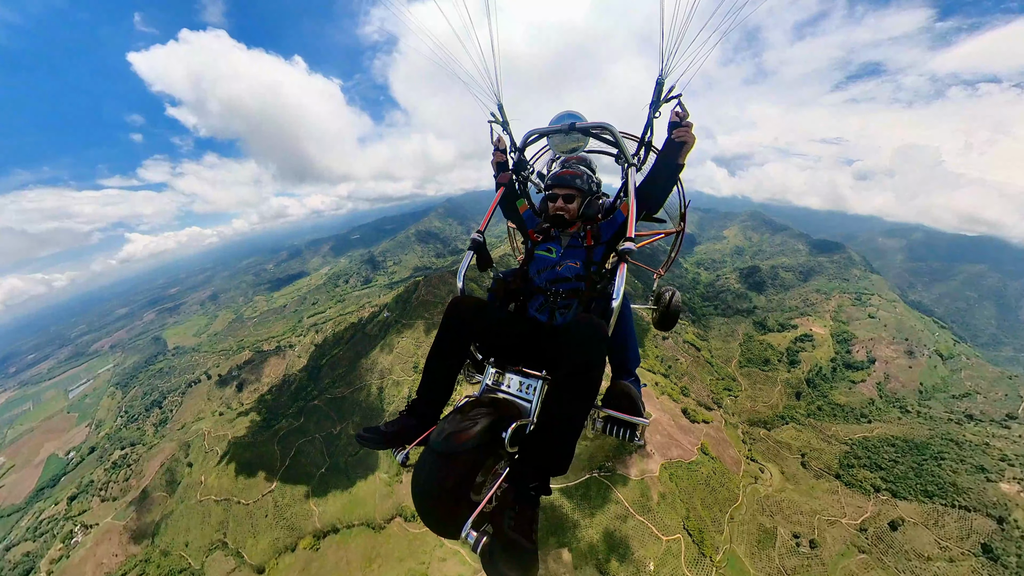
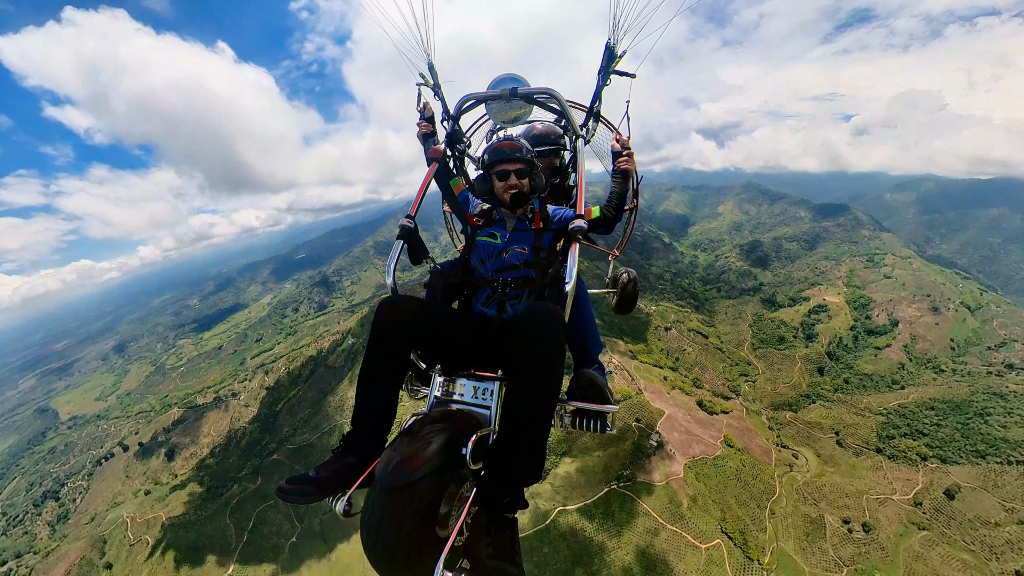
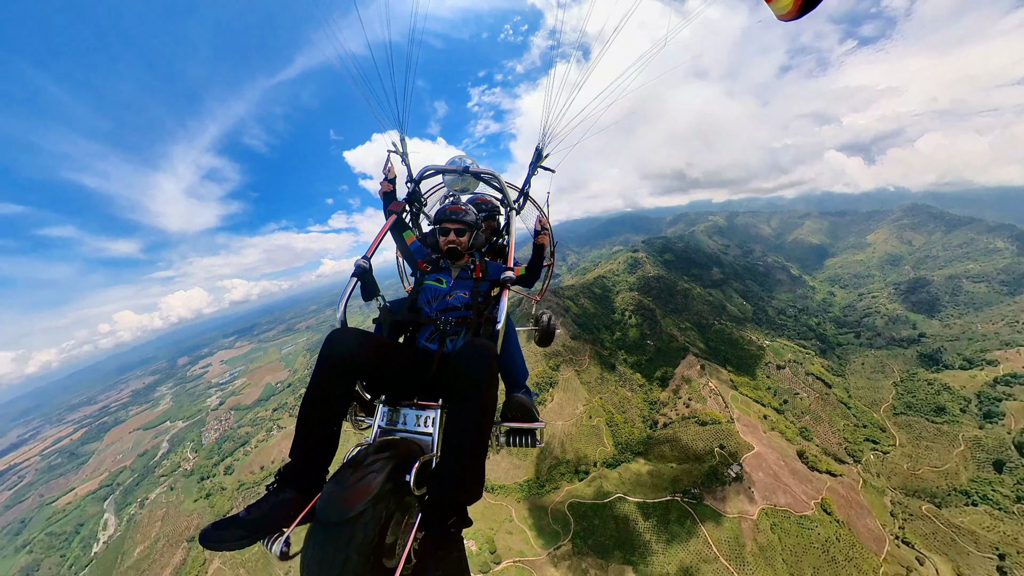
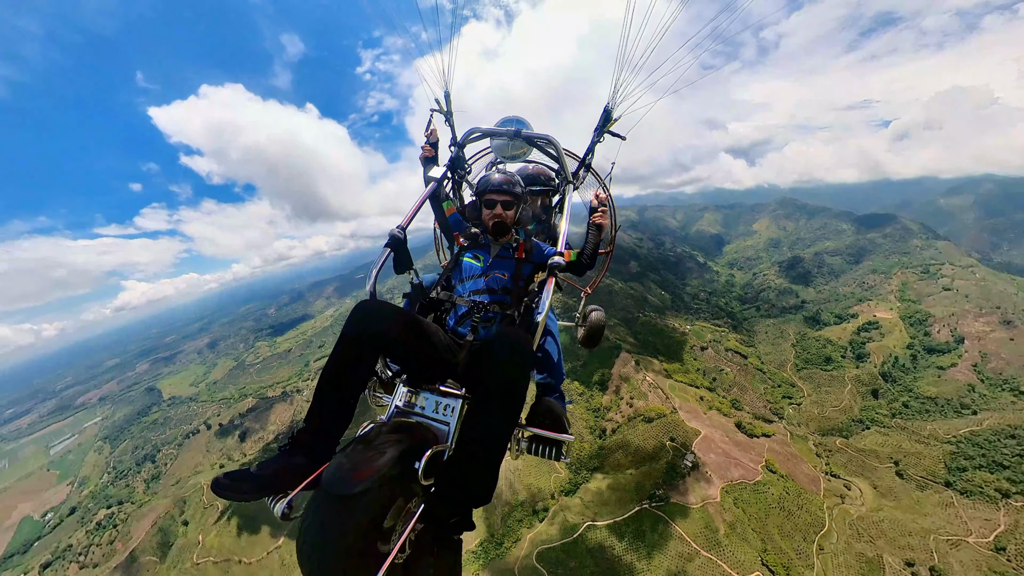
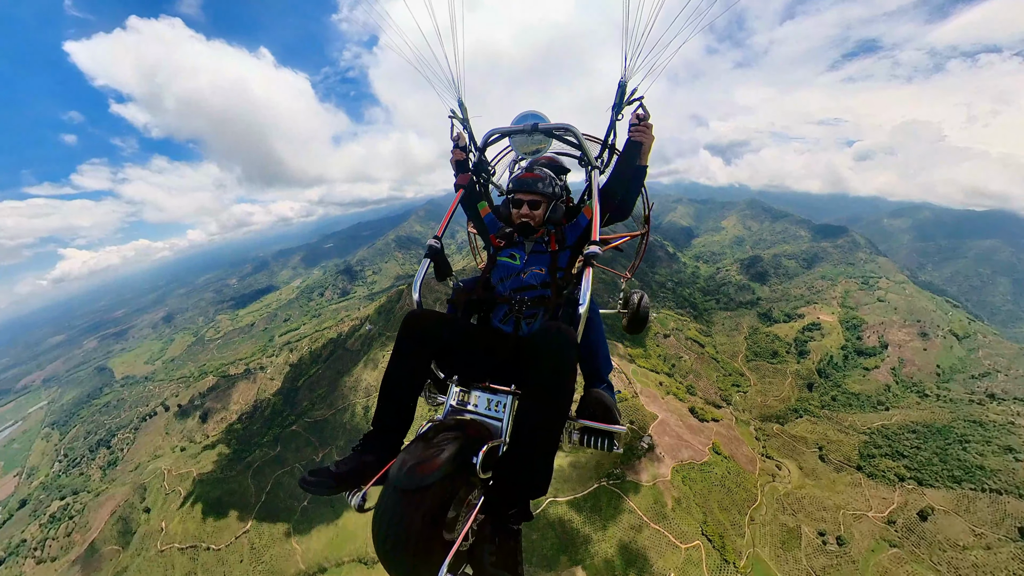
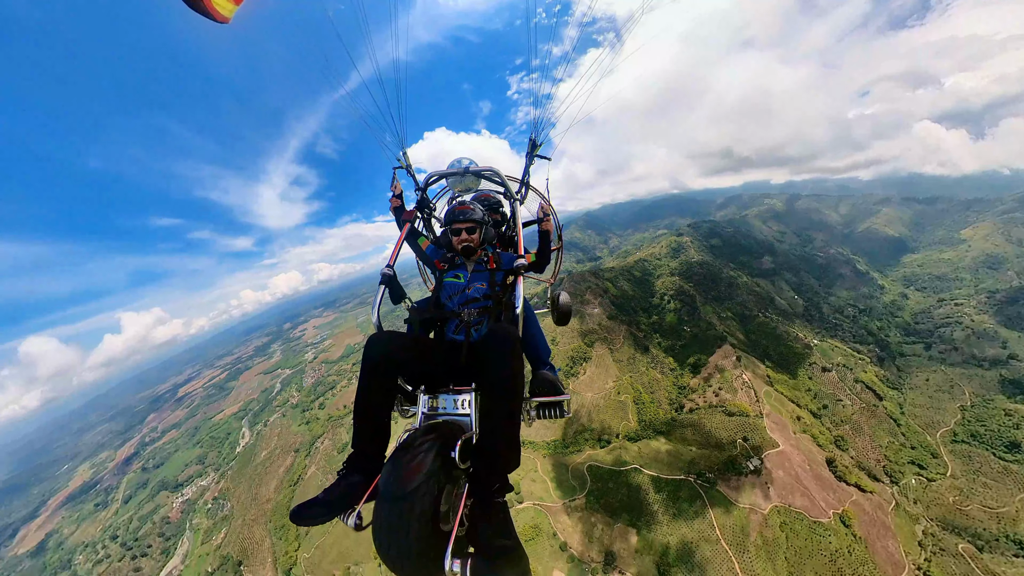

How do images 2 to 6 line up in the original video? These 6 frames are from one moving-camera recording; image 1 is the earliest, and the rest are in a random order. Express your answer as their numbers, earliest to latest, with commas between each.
5, 2, 4, 3, 6
